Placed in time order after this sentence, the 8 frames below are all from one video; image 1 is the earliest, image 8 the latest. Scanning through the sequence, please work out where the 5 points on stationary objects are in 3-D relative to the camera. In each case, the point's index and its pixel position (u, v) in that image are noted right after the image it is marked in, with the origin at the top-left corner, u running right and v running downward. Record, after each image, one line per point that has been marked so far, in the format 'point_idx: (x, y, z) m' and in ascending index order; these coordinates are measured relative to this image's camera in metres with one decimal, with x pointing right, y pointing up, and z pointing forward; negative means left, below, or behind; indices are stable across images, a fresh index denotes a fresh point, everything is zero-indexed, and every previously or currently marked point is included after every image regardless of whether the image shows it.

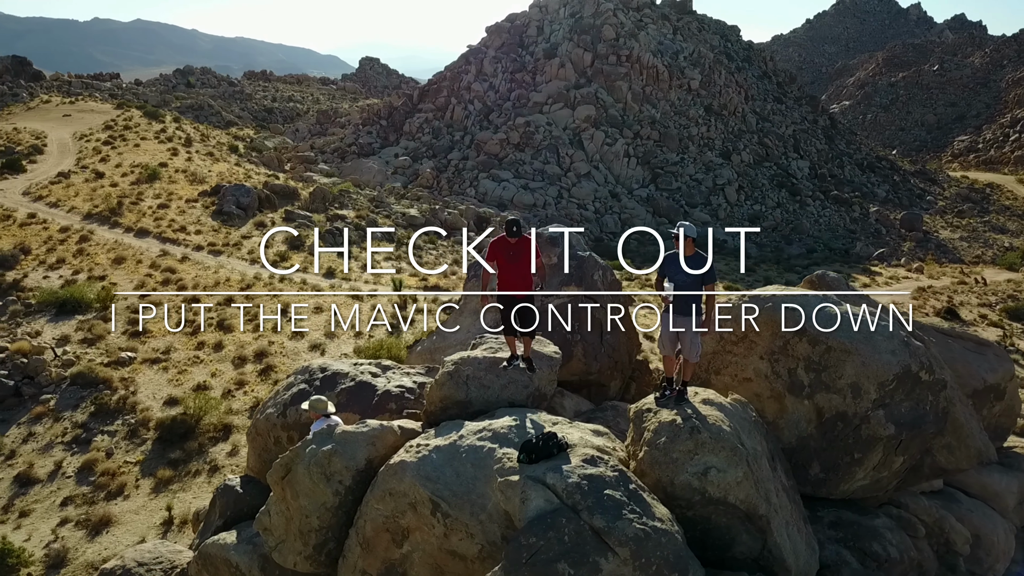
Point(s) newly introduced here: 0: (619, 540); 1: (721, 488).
0: (+0.8, -1.8, +4.6) m
1: (+1.8, -1.7, +5.3) m
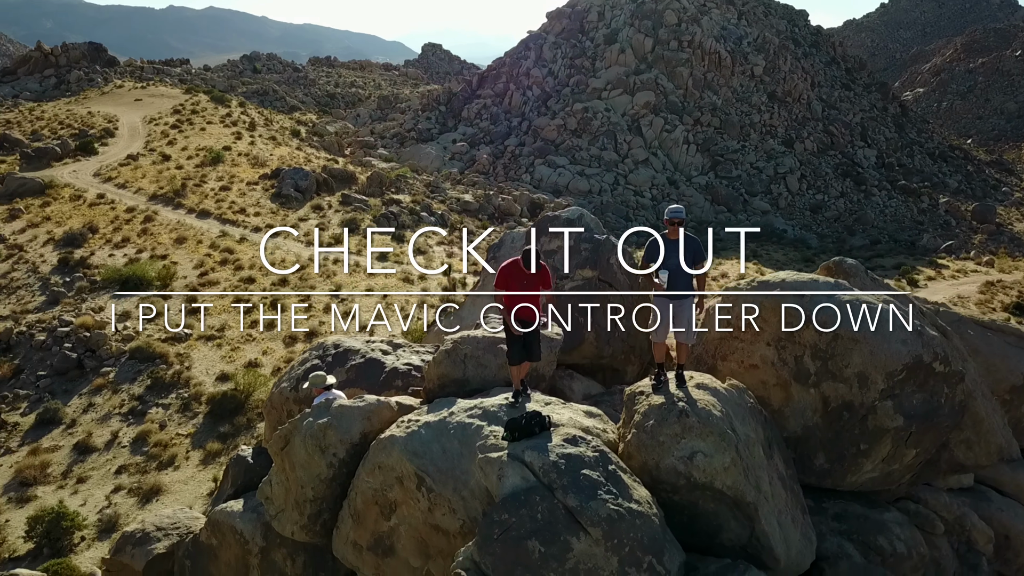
0: (+0.6, -1.7, +4.5) m
1: (+1.6, -1.5, +5.2) m
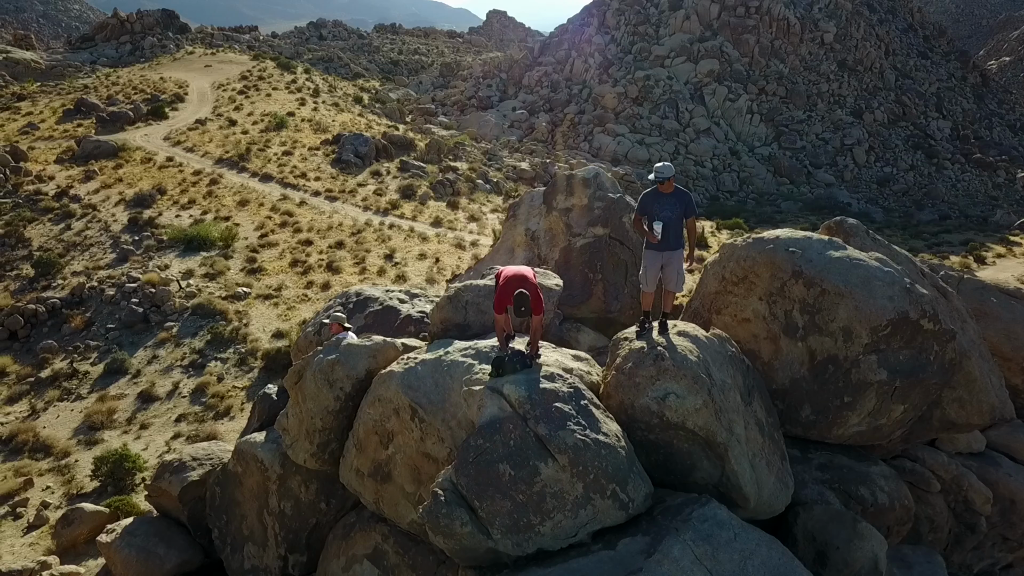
0: (+0.4, -1.2, +4.9) m
1: (+1.5, -1.1, +5.4) m
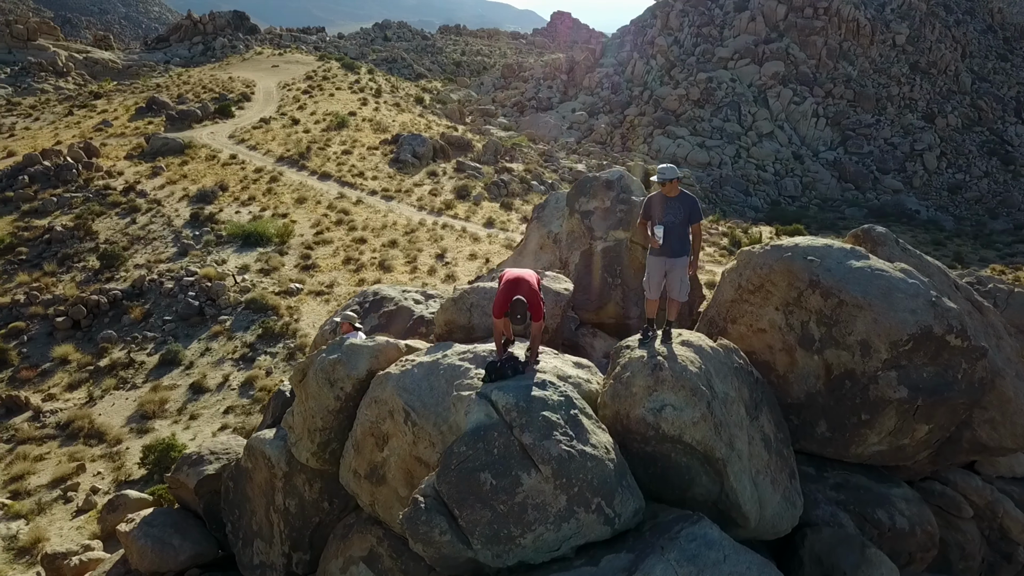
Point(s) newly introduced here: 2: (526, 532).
0: (+0.2, -1.3, +4.7) m
1: (+1.4, -1.1, +5.2) m
2: (+0.1, -1.8, +4.7) m
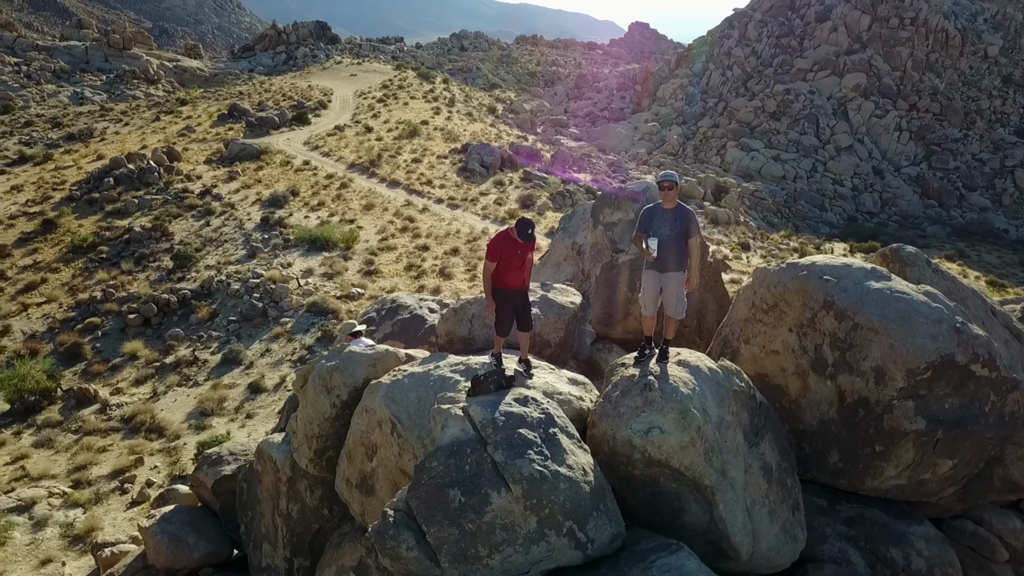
0: (0.0, -1.4, +4.6) m
1: (+1.2, -1.3, +5.0) m
2: (-0.1, -1.9, +4.5) m
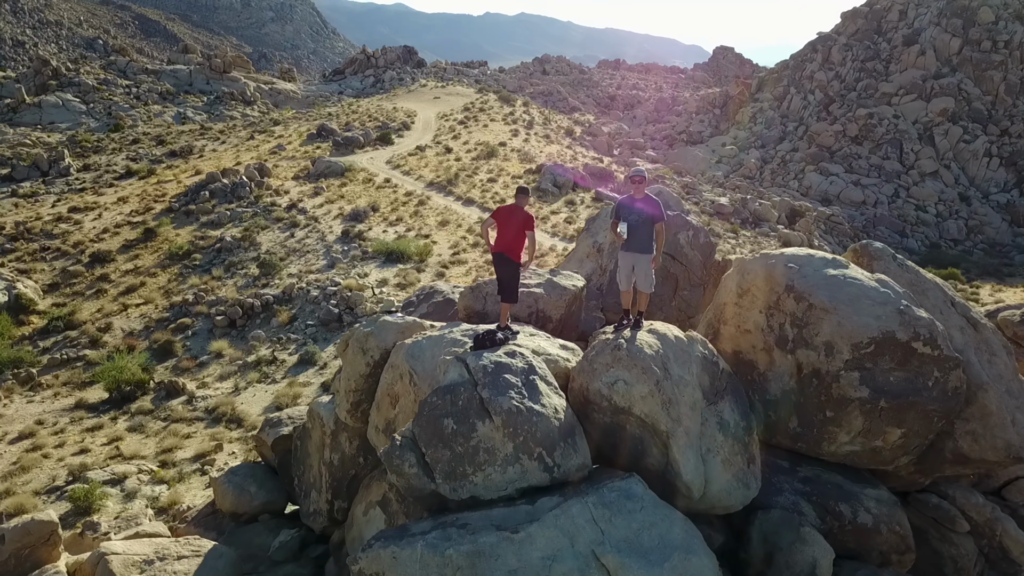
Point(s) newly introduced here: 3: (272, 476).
0: (-0.2, -1.1, +5.6) m
1: (+1.1, -1.0, +5.9) m
2: (-0.3, -1.6, +5.6) m
3: (-4.1, -3.2, +10.7) m
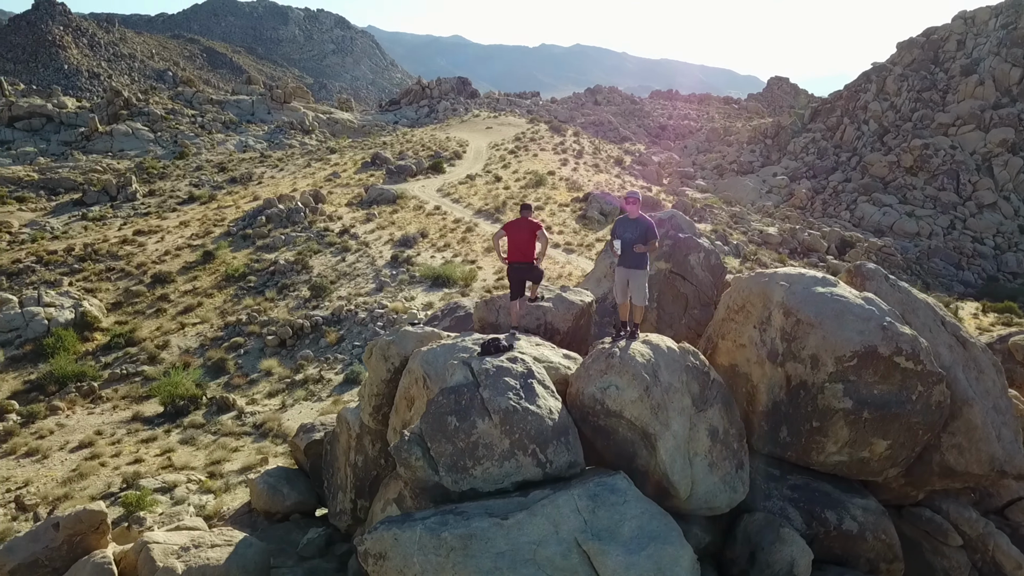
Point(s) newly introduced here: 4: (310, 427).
0: (-0.2, -1.2, +6.2) m
1: (+1.1, -1.2, +6.4) m
2: (-0.3, -1.7, +6.1) m
3: (-3.8, -3.5, +11.4) m
4: (-3.9, -2.6, +12.0) m
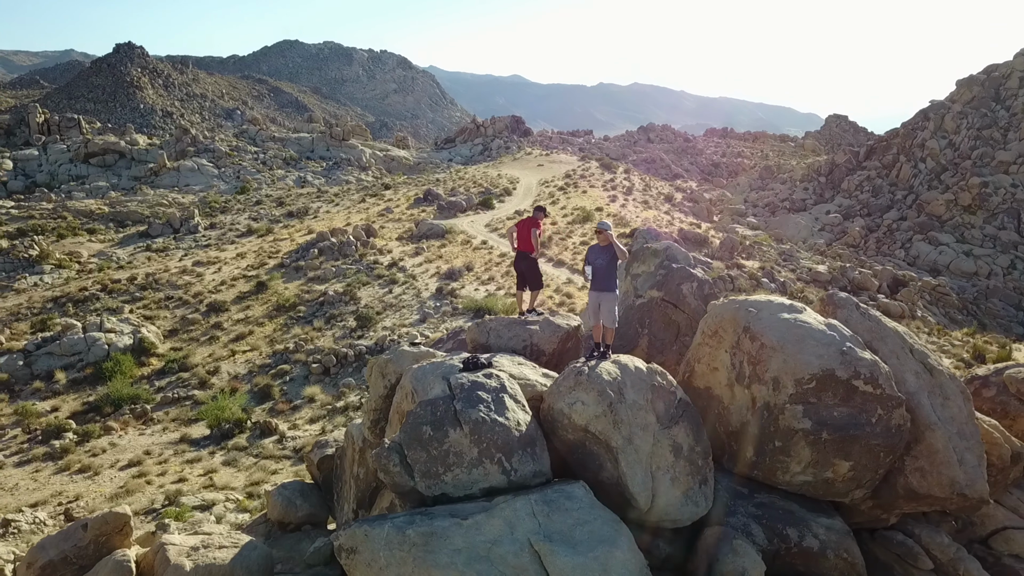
0: (-0.5, -1.4, +6.6) m
1: (+0.7, -1.4, +6.7) m
2: (-0.7, -1.9, +6.6) m
3: (-3.8, -3.9, +12.0) m
4: (-3.9, -3.1, +12.6) m
